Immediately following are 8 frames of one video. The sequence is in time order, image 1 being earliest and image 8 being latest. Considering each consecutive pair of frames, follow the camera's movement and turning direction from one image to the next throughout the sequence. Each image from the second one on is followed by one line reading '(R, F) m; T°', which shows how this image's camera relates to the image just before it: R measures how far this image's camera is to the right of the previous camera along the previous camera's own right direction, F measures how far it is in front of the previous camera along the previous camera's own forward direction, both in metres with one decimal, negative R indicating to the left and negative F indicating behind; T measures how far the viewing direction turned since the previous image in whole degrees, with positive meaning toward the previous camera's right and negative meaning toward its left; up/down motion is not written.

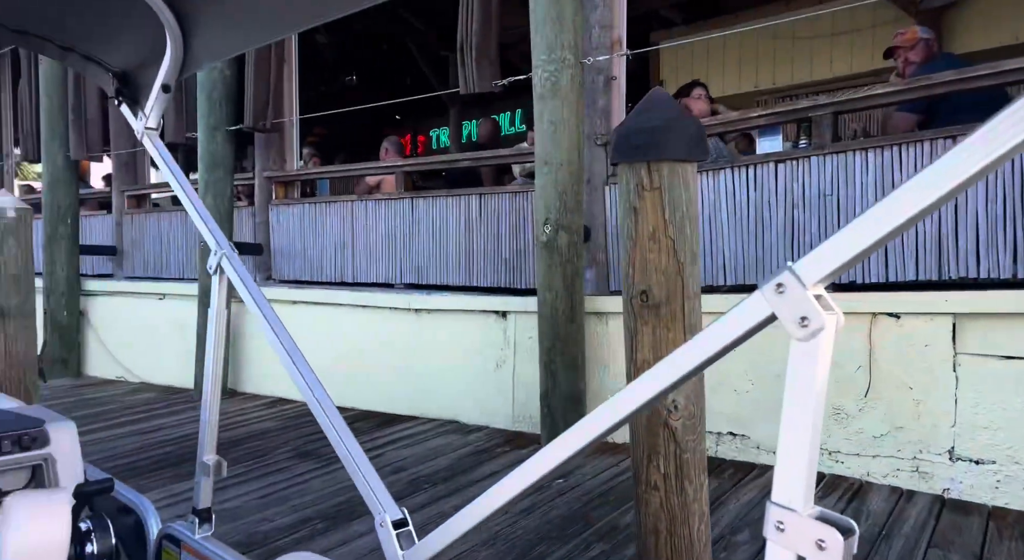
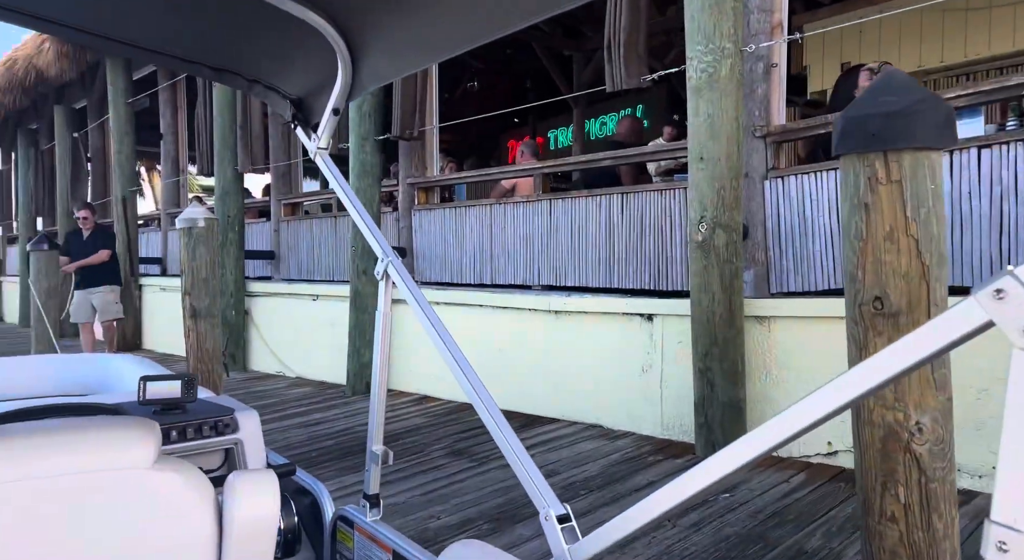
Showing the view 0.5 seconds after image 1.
(-0.1, 0.0) m; -11°
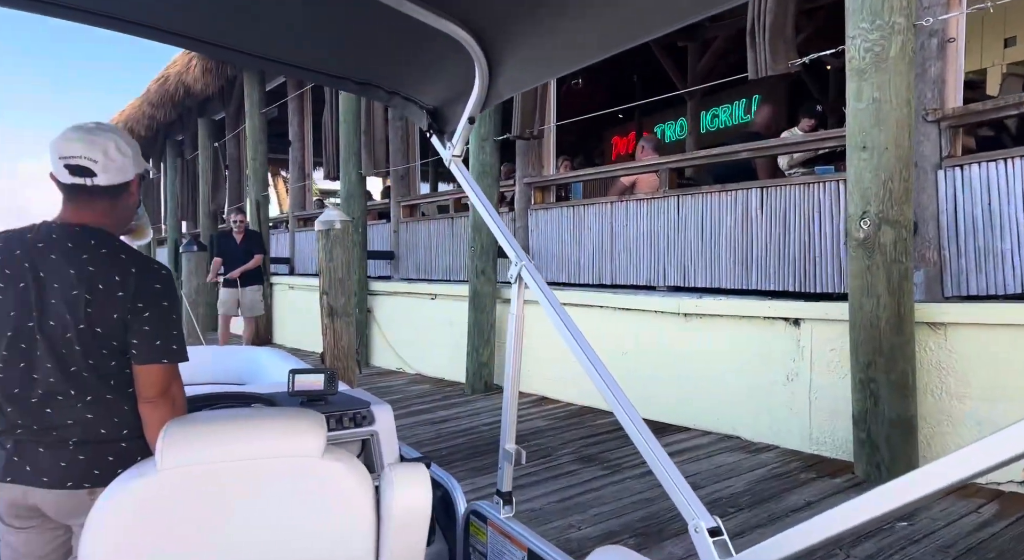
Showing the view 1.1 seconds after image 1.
(-0.1, +0.1) m; -9°
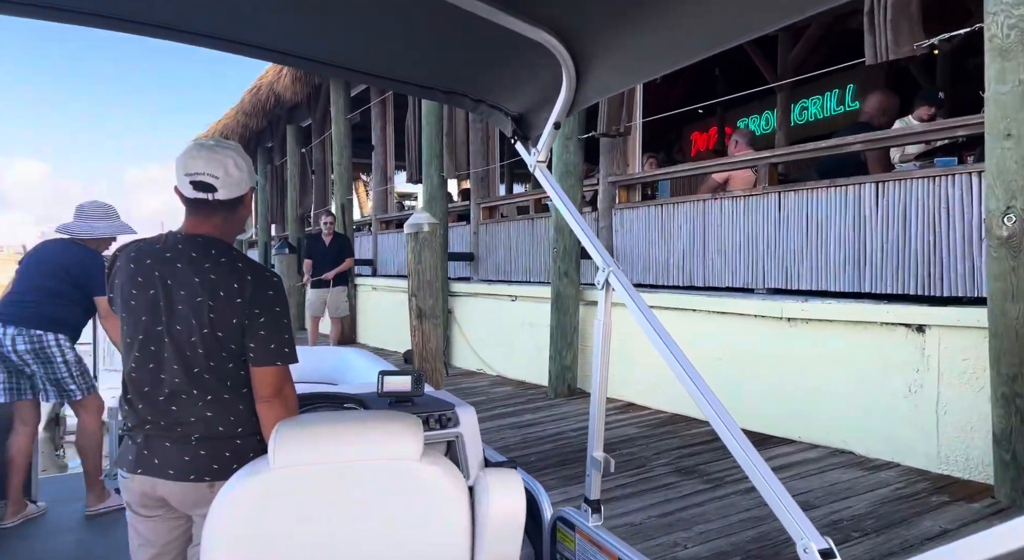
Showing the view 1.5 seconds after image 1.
(-0.1, +0.1) m; -7°
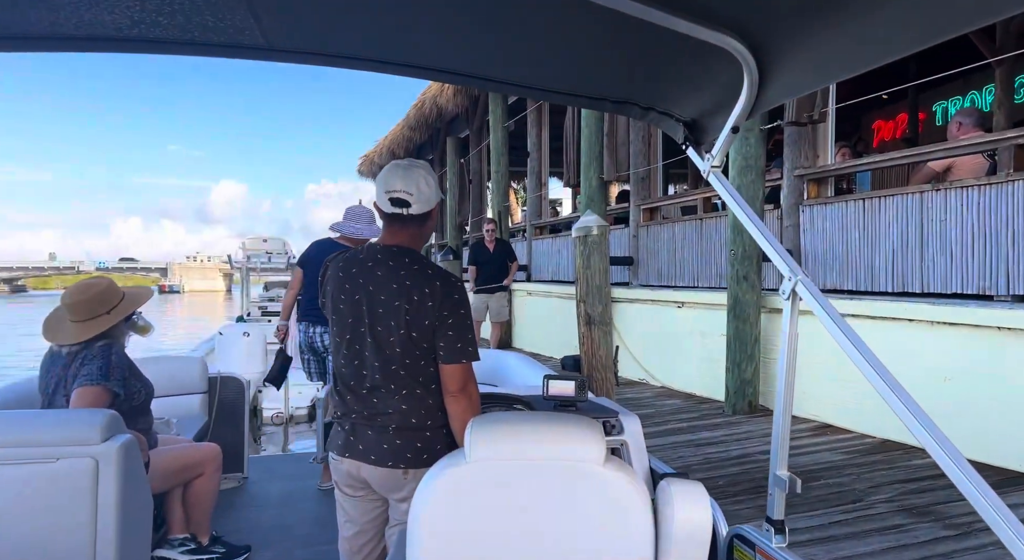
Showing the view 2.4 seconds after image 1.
(-0.2, +0.2) m; -13°
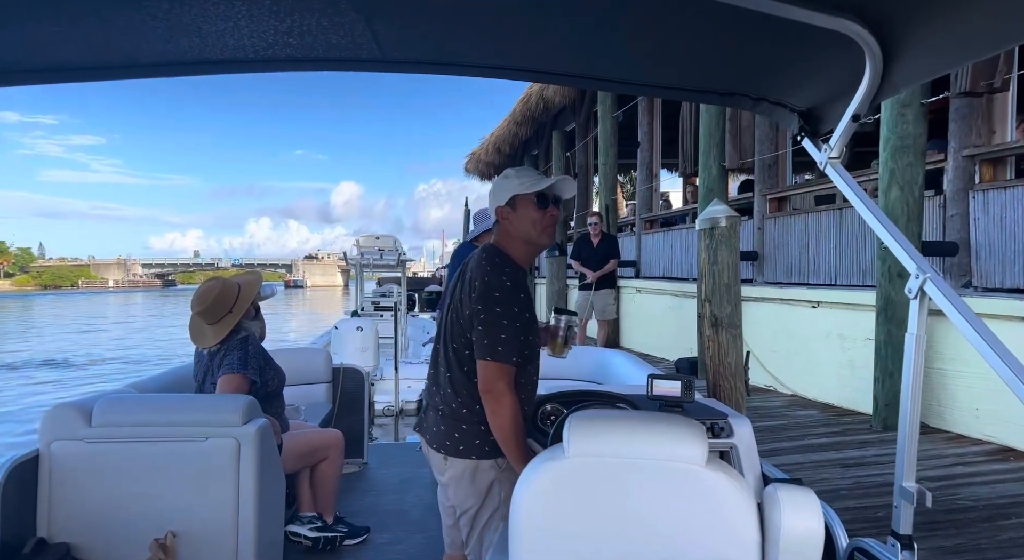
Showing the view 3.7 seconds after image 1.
(-0.1, +0.2) m; -9°
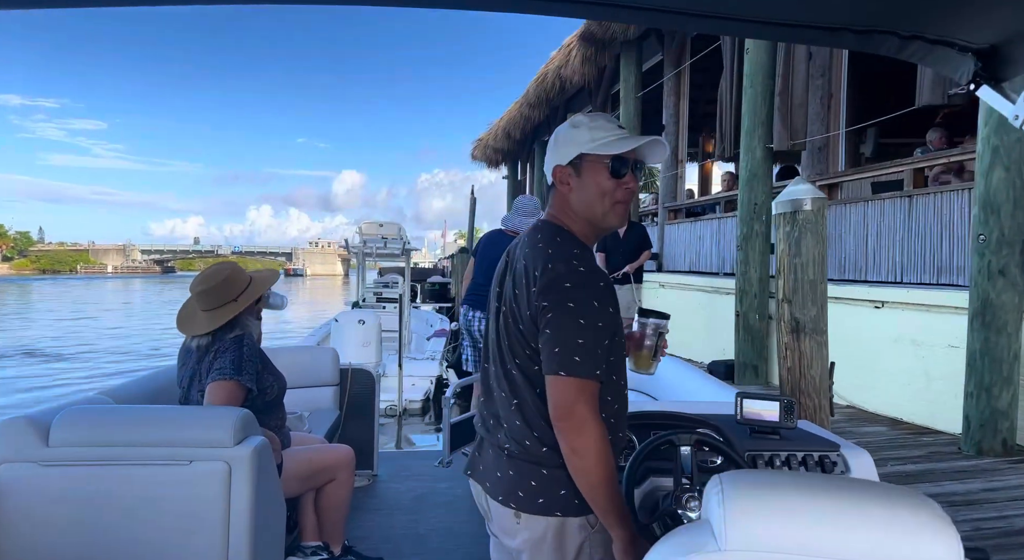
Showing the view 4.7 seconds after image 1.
(-0.2, +0.6) m; 0°
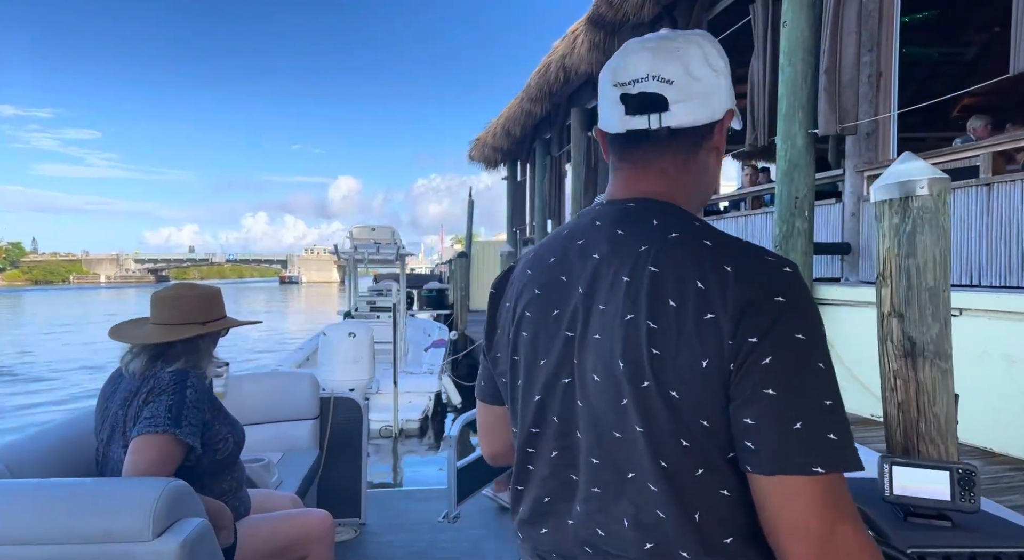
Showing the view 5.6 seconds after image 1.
(-0.1, +0.7) m; 0°
